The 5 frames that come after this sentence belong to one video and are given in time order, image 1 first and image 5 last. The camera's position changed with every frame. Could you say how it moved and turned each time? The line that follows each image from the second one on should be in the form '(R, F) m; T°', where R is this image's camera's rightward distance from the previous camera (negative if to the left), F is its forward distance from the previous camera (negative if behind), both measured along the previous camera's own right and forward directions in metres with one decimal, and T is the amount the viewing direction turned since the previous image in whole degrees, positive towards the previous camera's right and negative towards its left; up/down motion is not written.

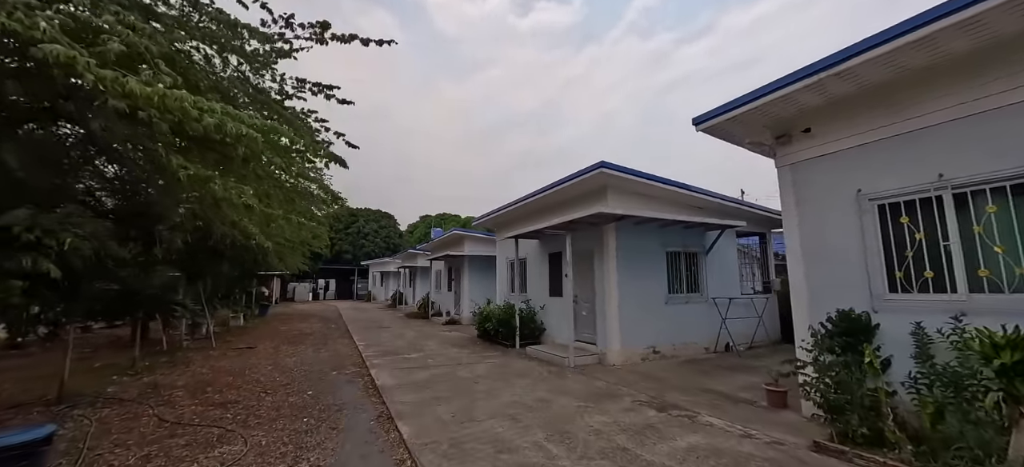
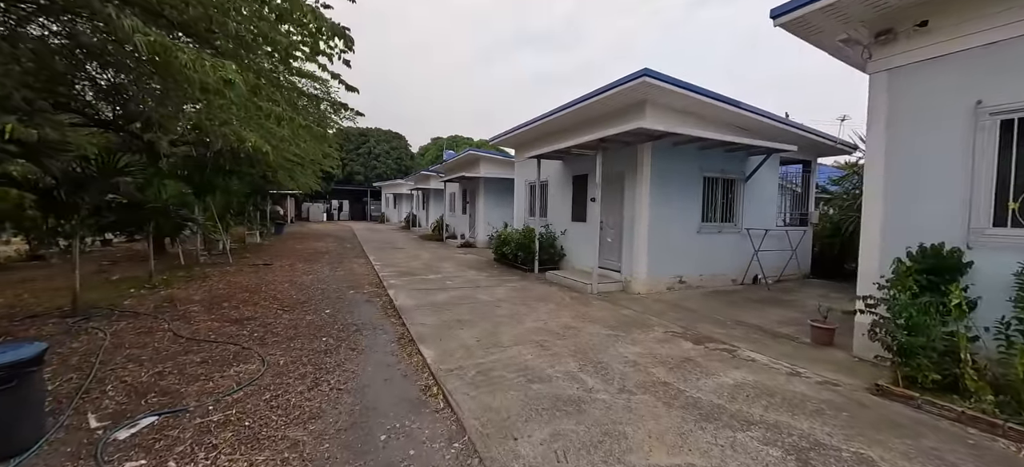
(-0.2, +0.5) m; -1°
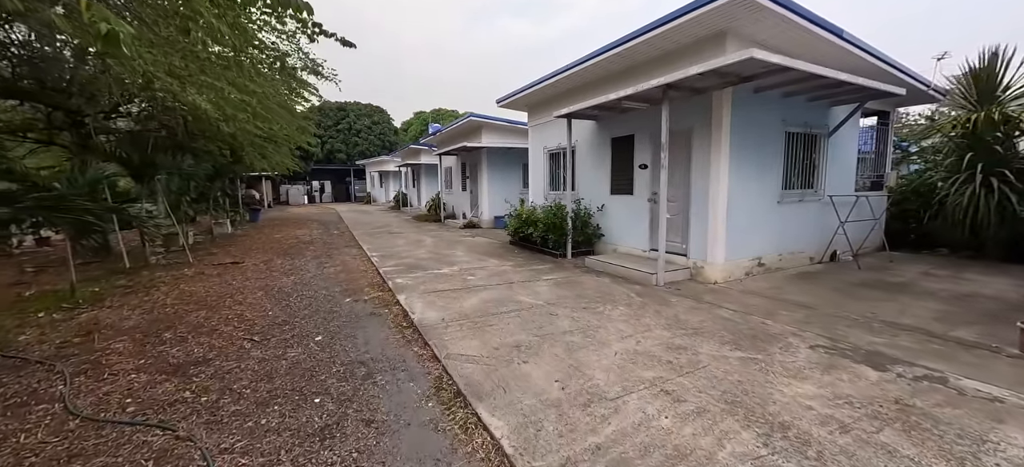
(-0.7, +1.5) m; +2°
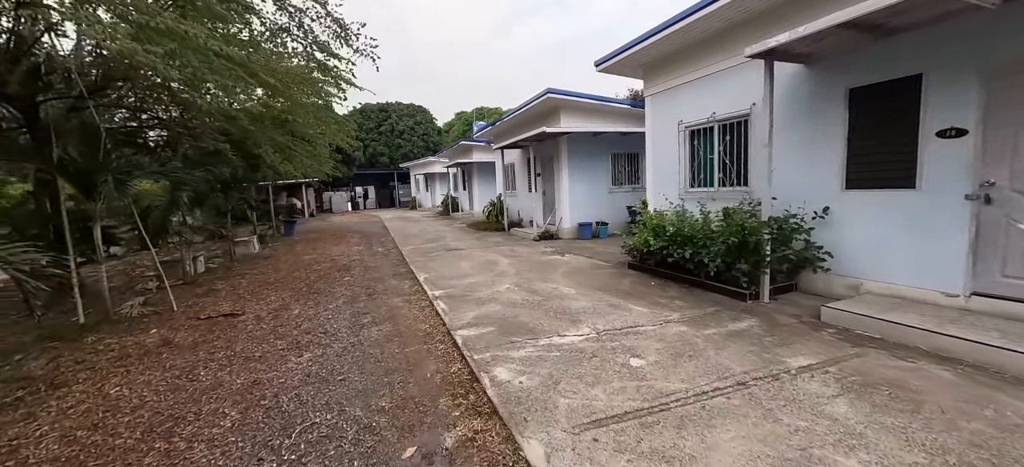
(-1.1, +2.5) m; -6°
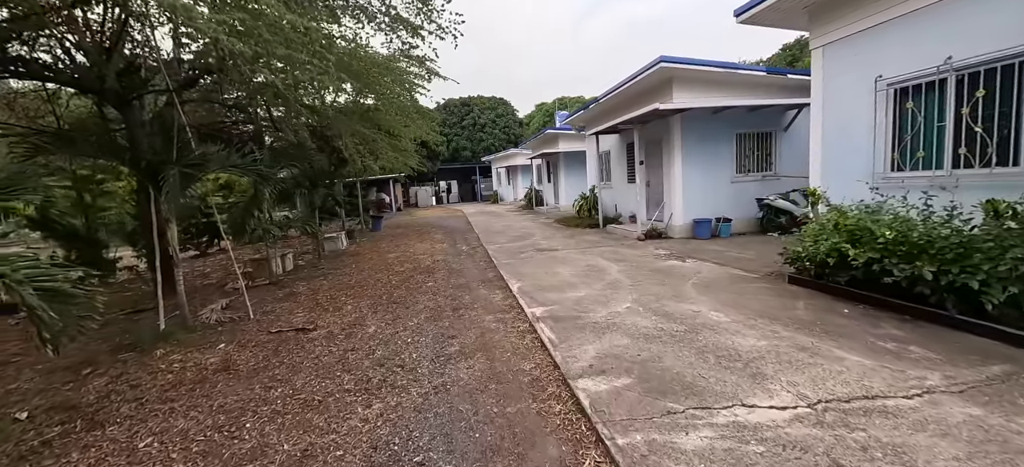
(-0.4, +1.0) m; -11°
